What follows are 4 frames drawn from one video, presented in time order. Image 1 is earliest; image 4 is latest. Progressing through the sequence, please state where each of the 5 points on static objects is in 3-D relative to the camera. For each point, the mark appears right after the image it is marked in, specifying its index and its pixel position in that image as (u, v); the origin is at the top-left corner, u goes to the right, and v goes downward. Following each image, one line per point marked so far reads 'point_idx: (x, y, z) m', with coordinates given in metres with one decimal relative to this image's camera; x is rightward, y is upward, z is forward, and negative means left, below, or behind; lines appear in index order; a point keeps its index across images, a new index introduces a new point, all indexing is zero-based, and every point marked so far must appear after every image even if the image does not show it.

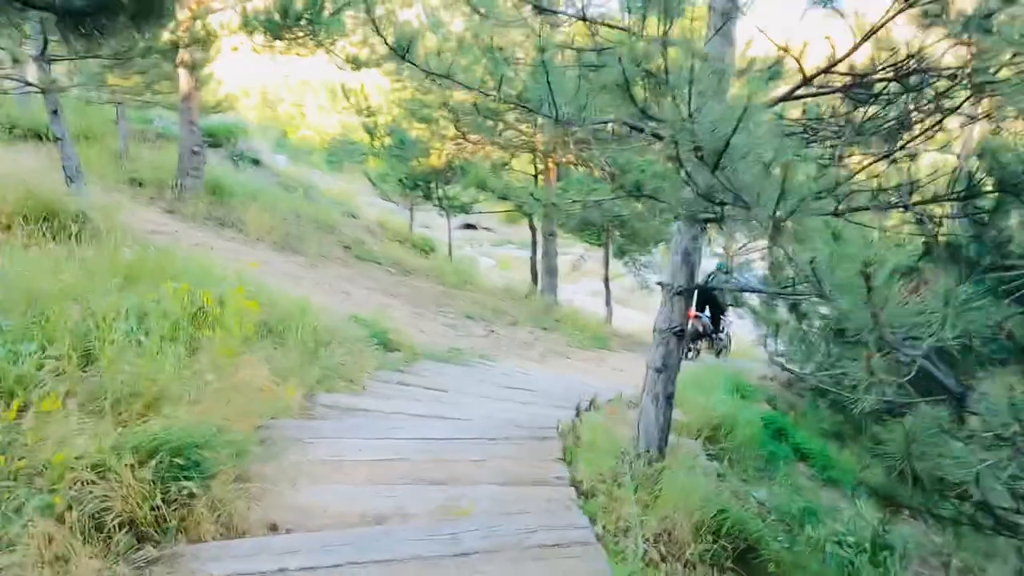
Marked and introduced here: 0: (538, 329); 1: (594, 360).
0: (+0.3, -0.5, +8.7) m
1: (+1.0, -0.8, +7.9) m
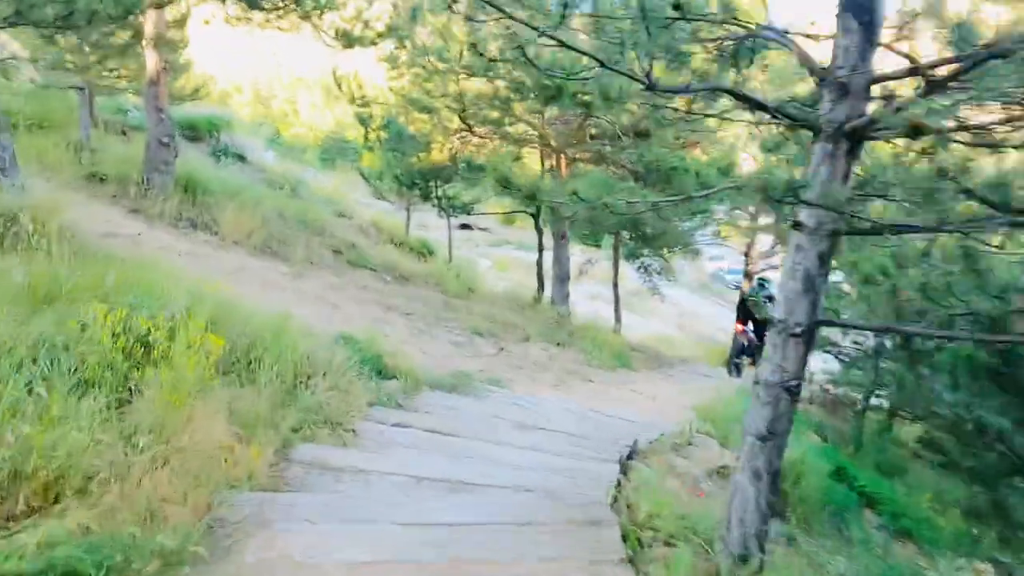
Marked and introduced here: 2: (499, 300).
0: (+0.5, -0.7, +7.7) m
1: (+1.1, -1.0, +7.0) m
2: (-0.2, -0.2, +9.6) m
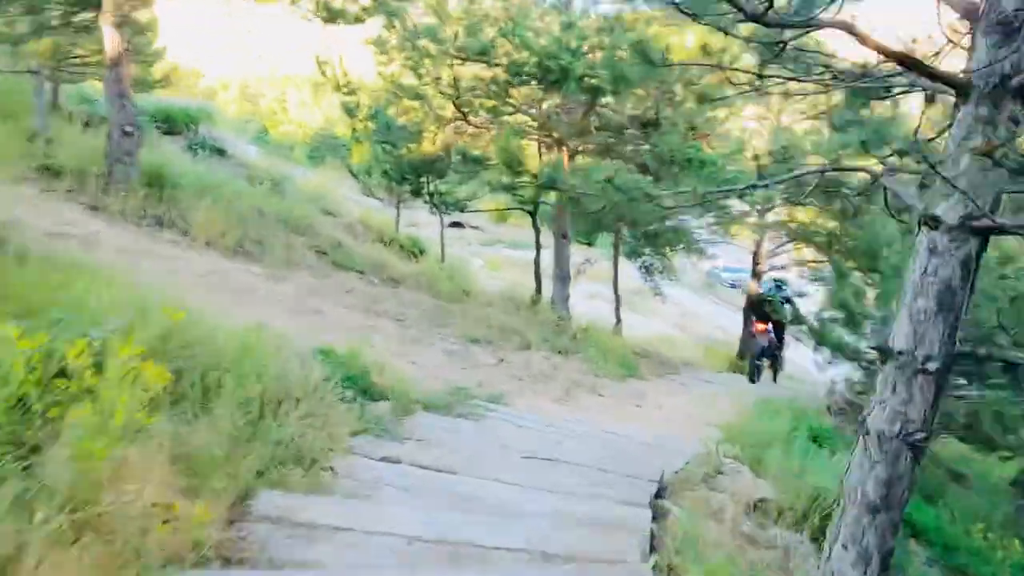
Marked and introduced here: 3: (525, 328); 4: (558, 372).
0: (+0.5, -0.7, +7.1) m
1: (+1.1, -1.0, +6.4) m
2: (-0.2, -0.2, +9.0) m
3: (+0.1, -0.4, +7.6) m
4: (+0.4, -0.8, +6.4) m
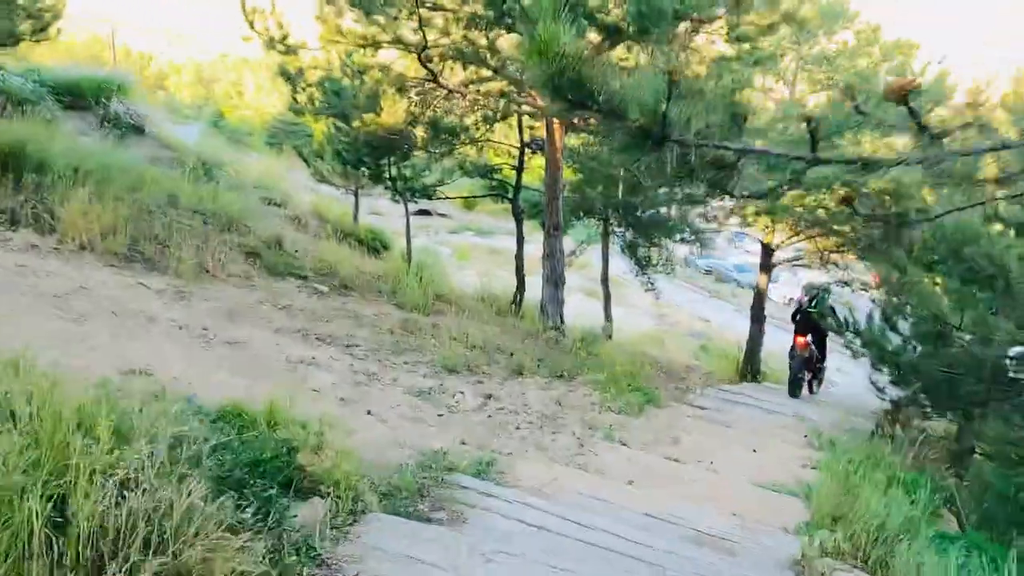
0: (+0.4, -0.8, +5.6) m
1: (+1.0, -1.1, +4.9) m
2: (-0.4, -0.2, +7.4) m
3: (0.0, -0.5, +6.0) m
4: (+0.4, -0.9, +4.9) m
